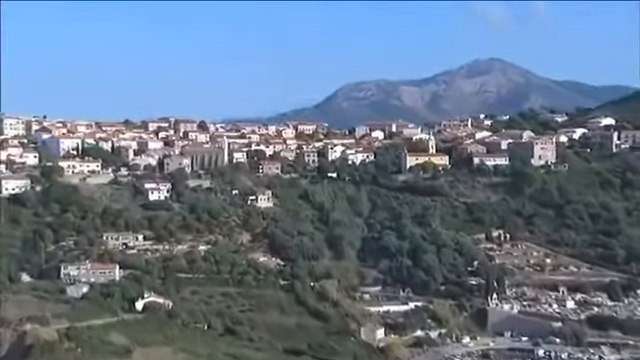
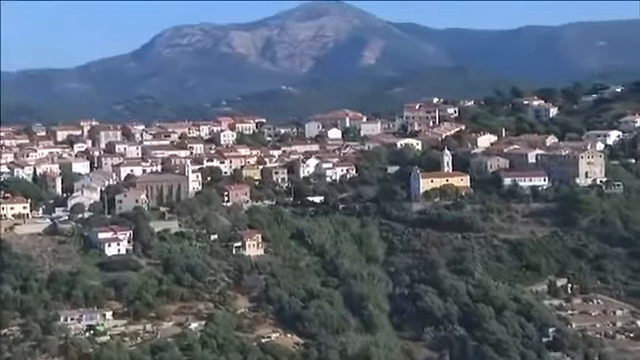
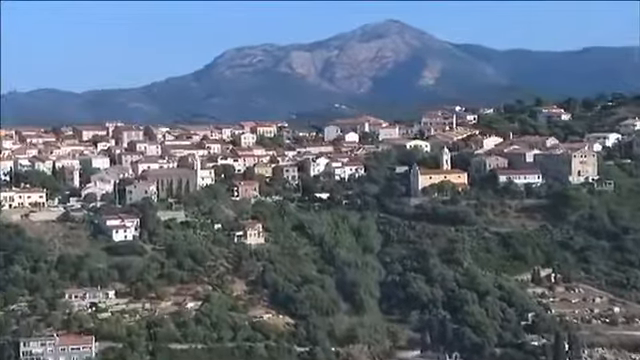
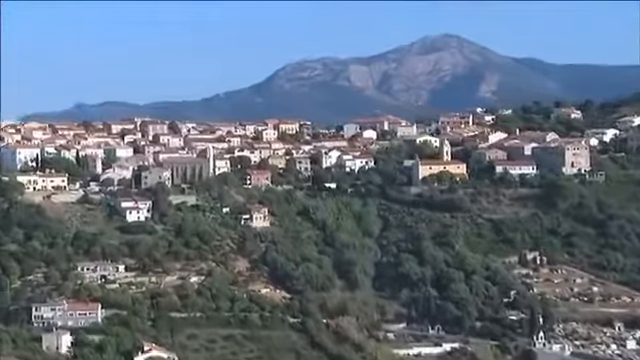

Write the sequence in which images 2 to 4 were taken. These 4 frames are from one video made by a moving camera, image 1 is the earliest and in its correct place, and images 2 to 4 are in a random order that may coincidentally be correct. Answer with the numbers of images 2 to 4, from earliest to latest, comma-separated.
4, 3, 2
